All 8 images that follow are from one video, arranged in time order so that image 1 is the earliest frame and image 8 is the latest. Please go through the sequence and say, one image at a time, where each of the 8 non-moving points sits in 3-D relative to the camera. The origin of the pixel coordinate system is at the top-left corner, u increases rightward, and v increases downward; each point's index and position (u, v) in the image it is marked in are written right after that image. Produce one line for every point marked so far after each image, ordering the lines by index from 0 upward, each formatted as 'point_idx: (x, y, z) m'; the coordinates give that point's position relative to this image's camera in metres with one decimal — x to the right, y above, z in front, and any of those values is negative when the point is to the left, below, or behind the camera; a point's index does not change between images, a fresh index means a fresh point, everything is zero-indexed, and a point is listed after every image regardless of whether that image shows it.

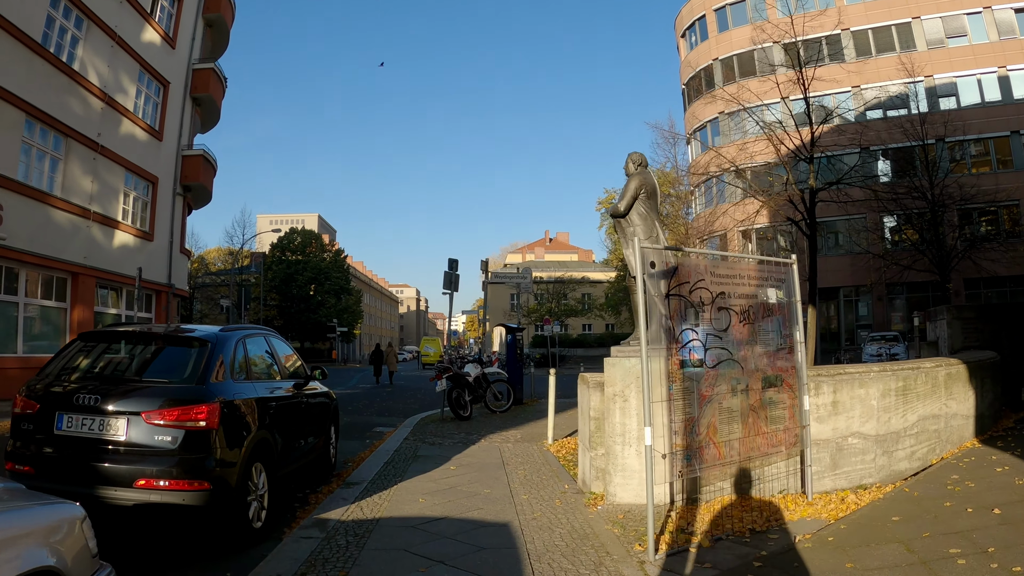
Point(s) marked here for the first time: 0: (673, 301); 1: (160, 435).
0: (+1.0, -0.1, +4.5) m
1: (-2.1, -0.9, +4.2) m
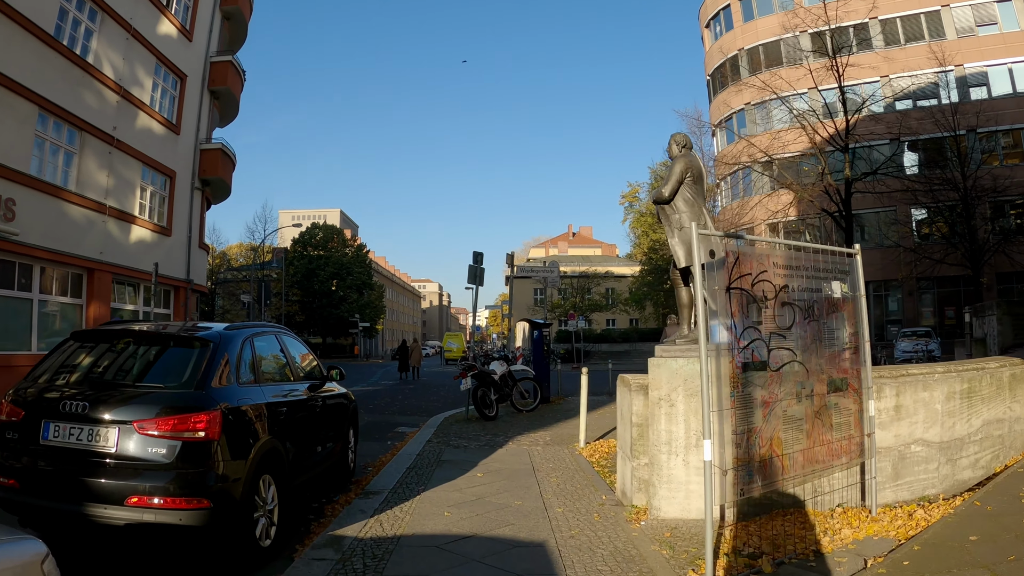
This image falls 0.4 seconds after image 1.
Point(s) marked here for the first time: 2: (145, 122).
0: (+1.2, 0.0, +3.9) m
1: (-1.9, -0.8, +3.8) m
2: (-9.9, +4.5, +19.6) m
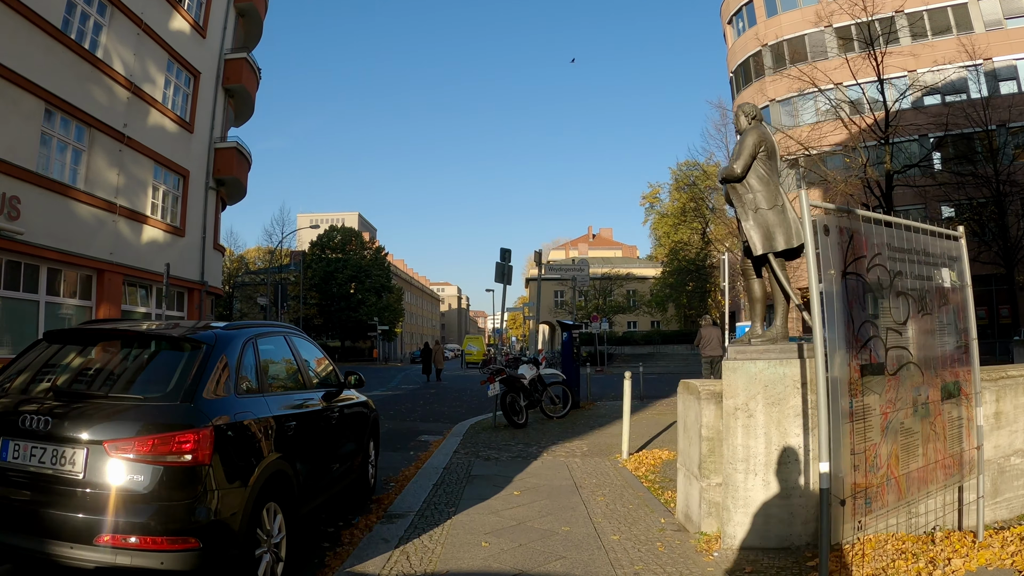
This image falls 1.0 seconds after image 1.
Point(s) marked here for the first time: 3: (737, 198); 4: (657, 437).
0: (+1.5, 0.0, +3.2) m
1: (-1.6, -0.8, +3.1) m
2: (-9.3, +4.4, +19.1) m
3: (+1.5, +0.6, +4.7) m
4: (+1.9, -1.9, +9.1) m
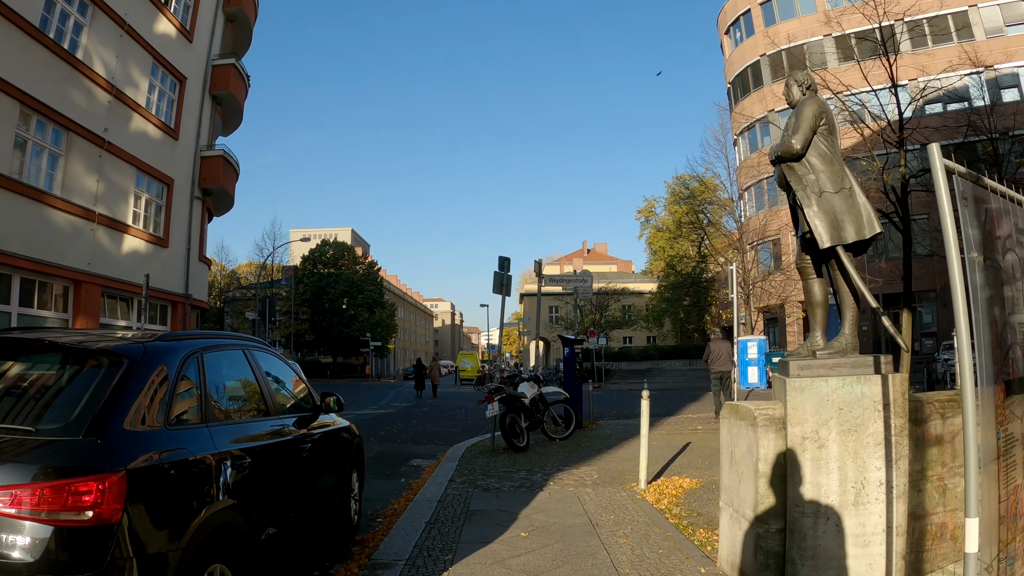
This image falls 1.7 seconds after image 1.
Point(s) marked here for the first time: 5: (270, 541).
0: (+1.5, +0.1, +2.4) m
1: (-1.6, -0.8, +2.2) m
2: (-9.3, +4.1, +18.3) m
3: (+1.6, +0.6, +3.9) m
4: (+1.9, -2.0, +8.3) m
5: (-1.2, -1.3, +3.5) m
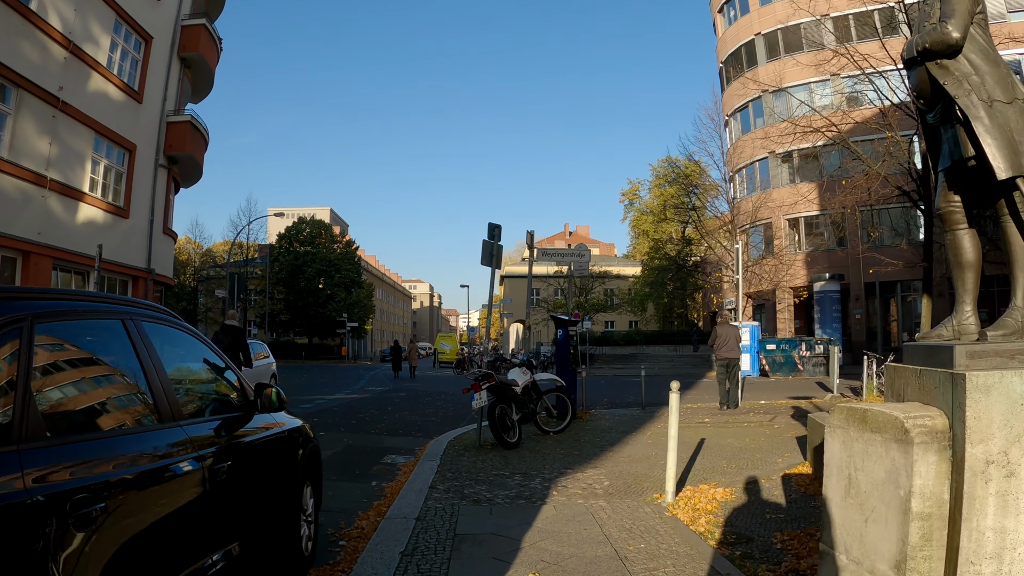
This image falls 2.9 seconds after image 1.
0: (+1.7, +0.2, +1.2) m
1: (-1.5, -0.6, +0.9) m
2: (-9.6, +4.7, +16.6) m
3: (+1.6, +0.8, +2.7) m
4: (+1.8, -1.7, +7.1) m
5: (-1.1, -1.1, +2.3) m
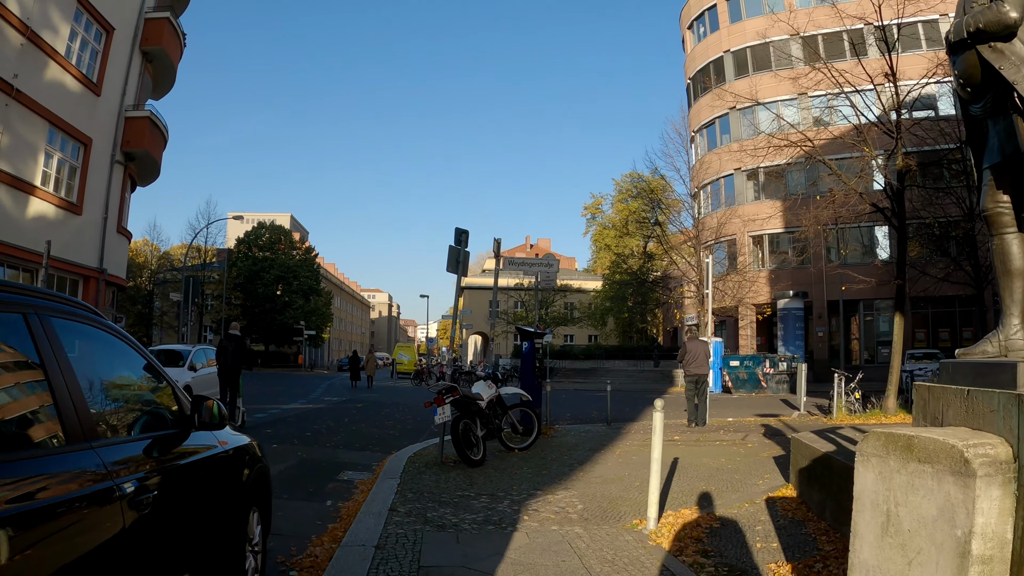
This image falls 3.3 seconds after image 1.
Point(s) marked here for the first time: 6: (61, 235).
0: (+1.7, +0.2, +0.8) m
1: (-1.4, -0.5, +0.4) m
2: (-10.2, +4.8, +15.8) m
3: (+1.6, +0.7, +2.4) m
4: (+1.5, -1.8, +6.8) m
5: (-1.1, -1.0, +1.8) m
6: (-10.6, +1.3, +16.5) m
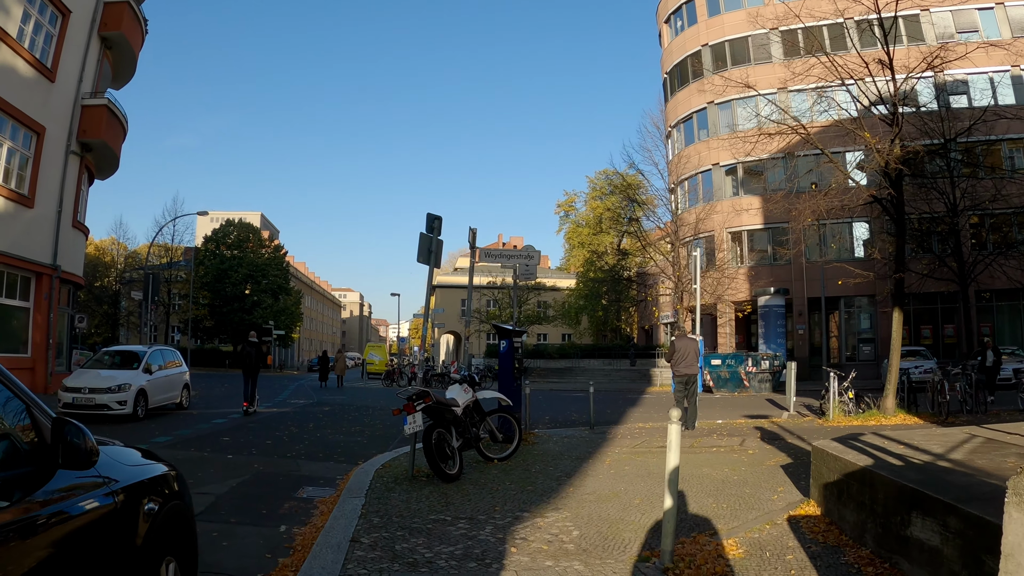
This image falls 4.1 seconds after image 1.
0: (+1.8, +0.3, 0.0) m
1: (-1.3, -0.4, -0.5) m
2: (-10.7, +4.8, +14.5) m
3: (+1.6, +0.8, +1.6) m
4: (+1.3, -1.8, +6.0) m
5: (-1.1, -0.9, +0.9) m
6: (-11.1, +1.3, +15.3) m
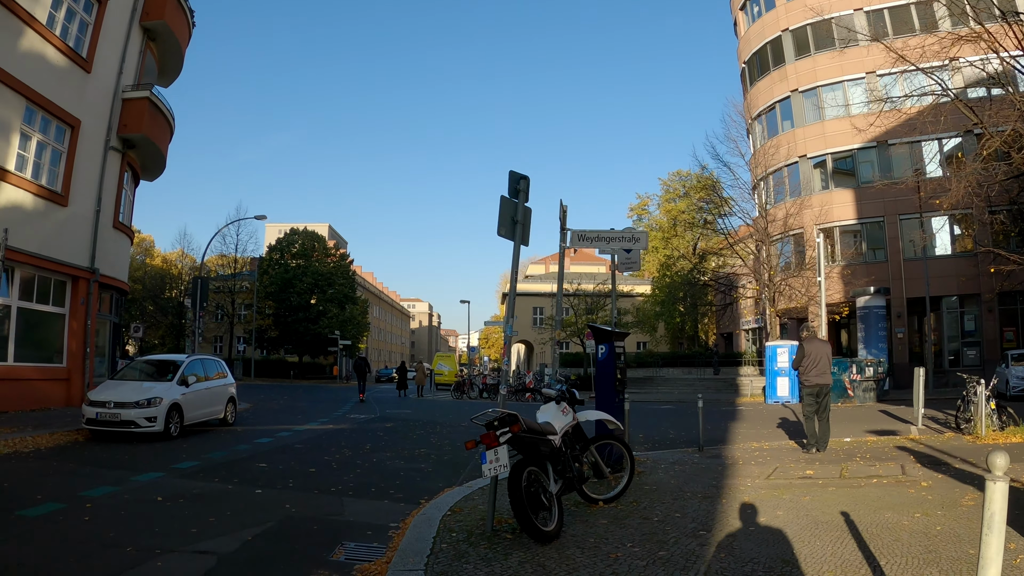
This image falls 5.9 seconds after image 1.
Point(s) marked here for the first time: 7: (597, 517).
0: (+2.0, +0.5, -2.0) m
1: (-1.1, -0.2, -2.3) m
2: (-9.4, +4.7, +13.5) m
3: (+2.0, +1.1, -0.4) m
4: (+2.1, -1.6, +3.9) m
5: (-0.8, -0.7, -0.9) m
6: (-9.7, +1.2, +14.2) m
7: (+0.7, -1.7, +5.3) m
